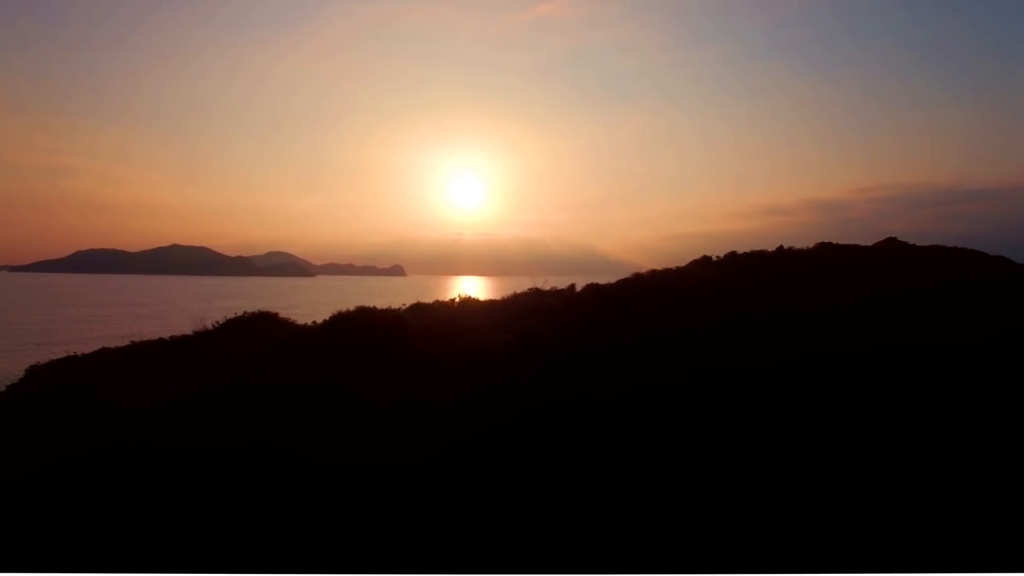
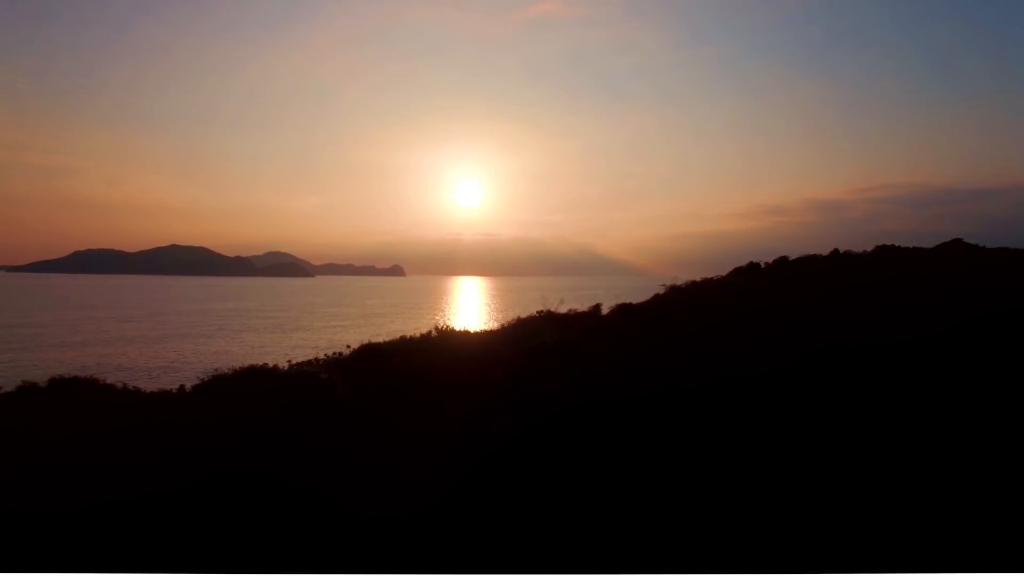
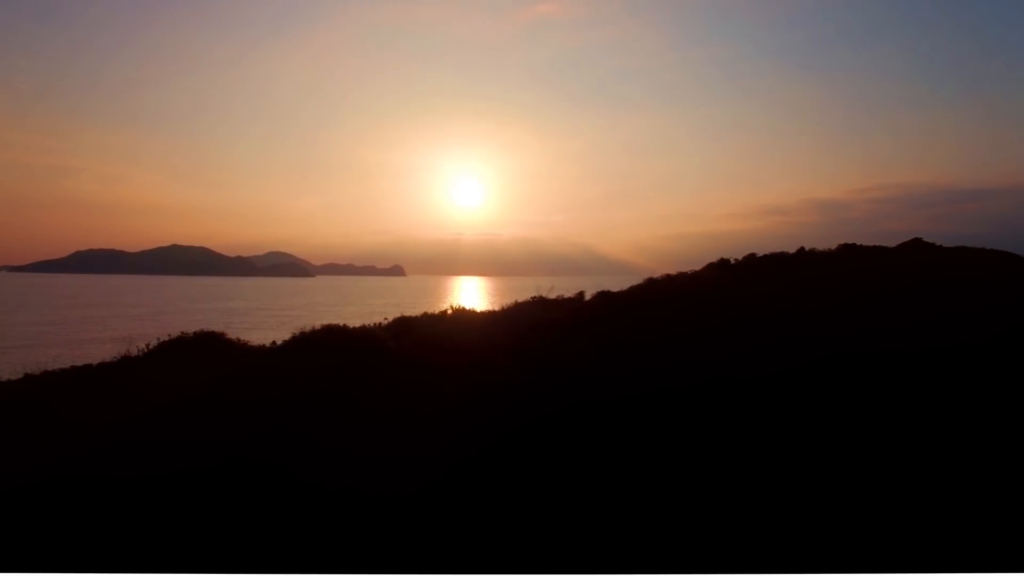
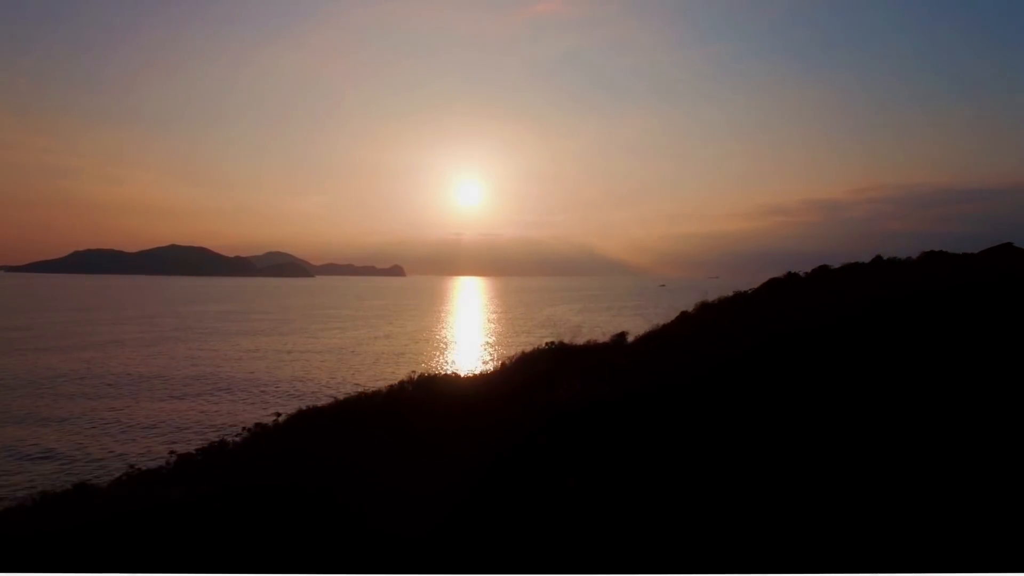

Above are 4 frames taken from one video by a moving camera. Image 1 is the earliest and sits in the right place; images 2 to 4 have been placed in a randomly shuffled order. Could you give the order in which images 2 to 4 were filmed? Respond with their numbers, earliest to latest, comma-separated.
3, 2, 4
